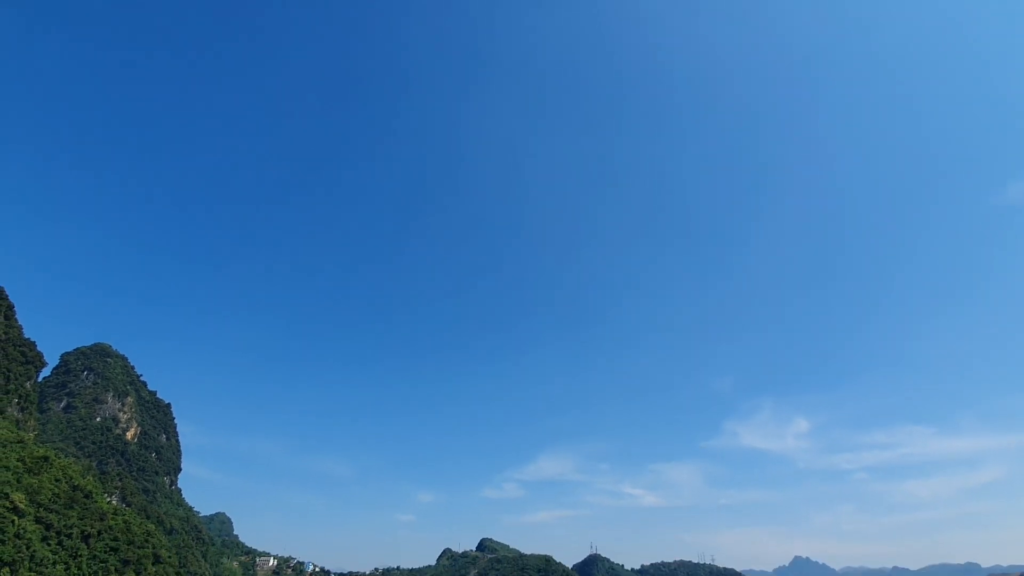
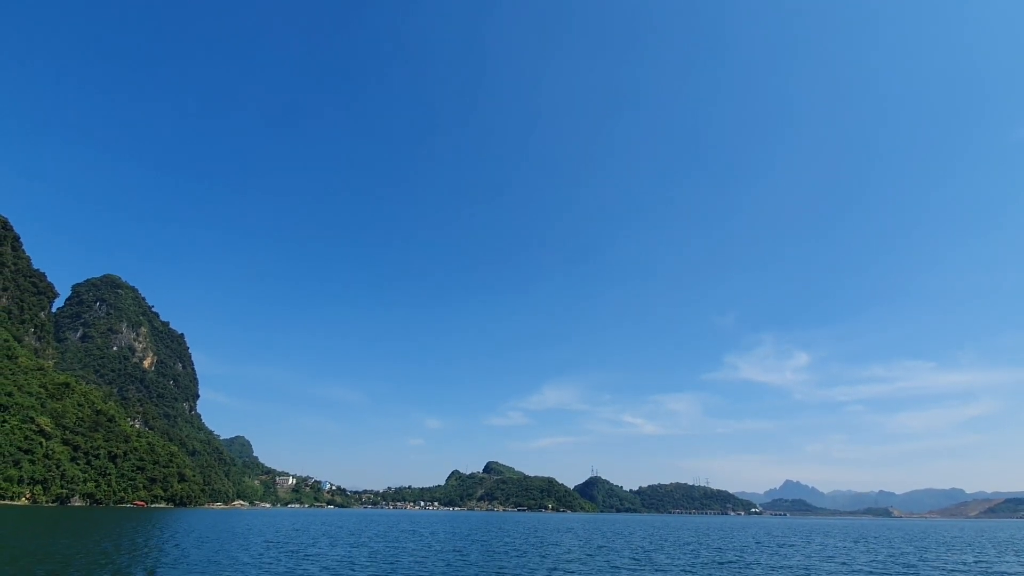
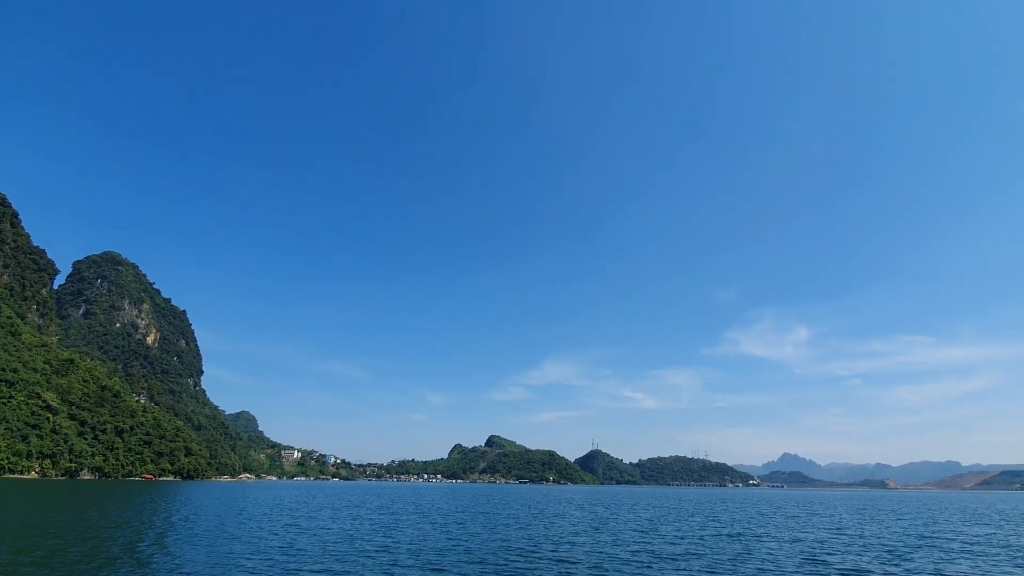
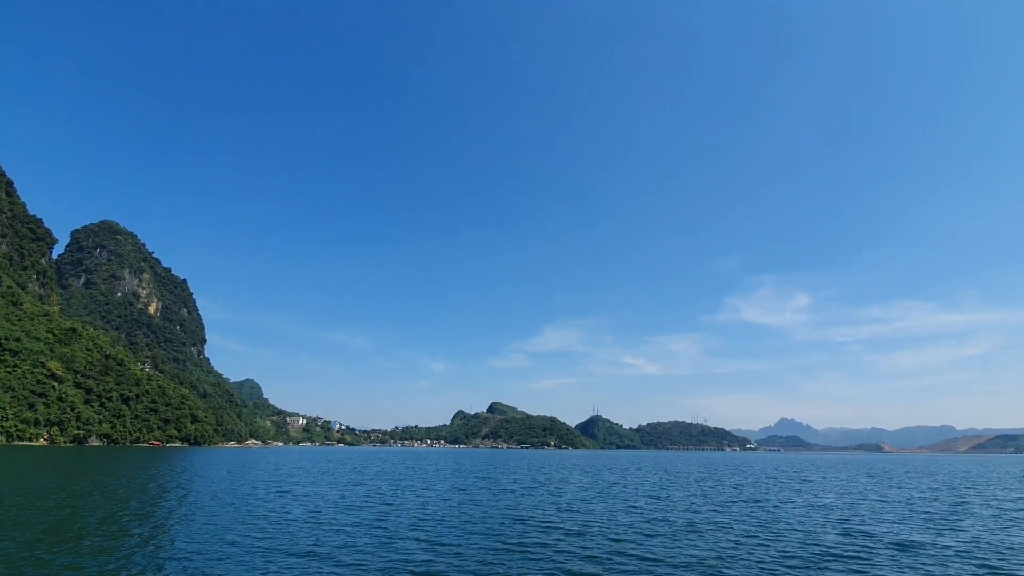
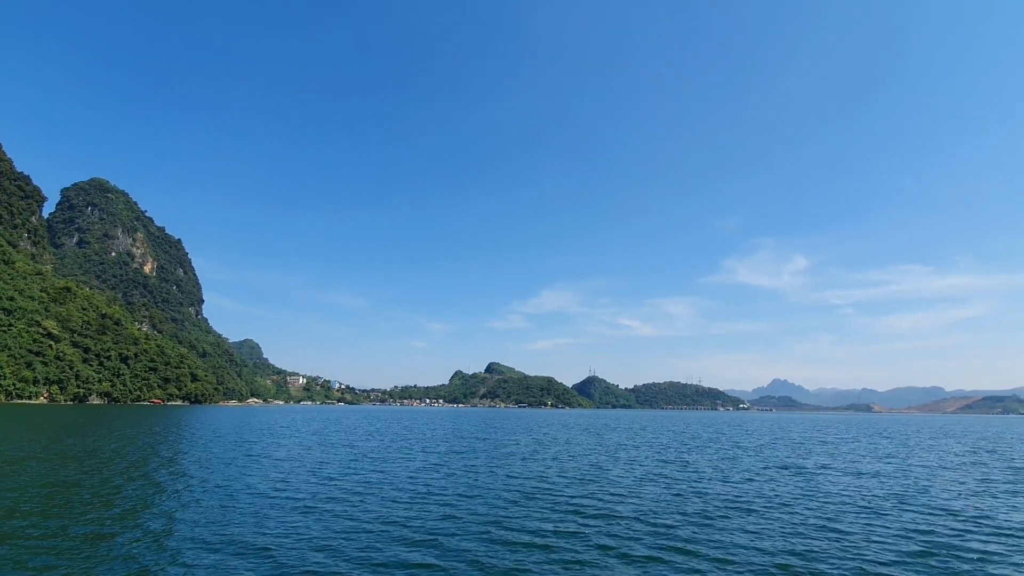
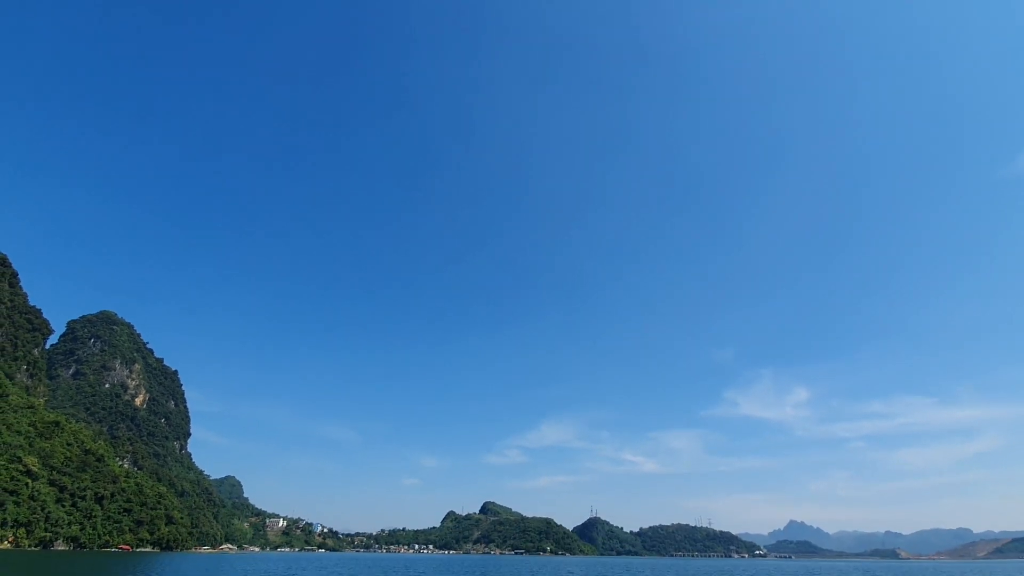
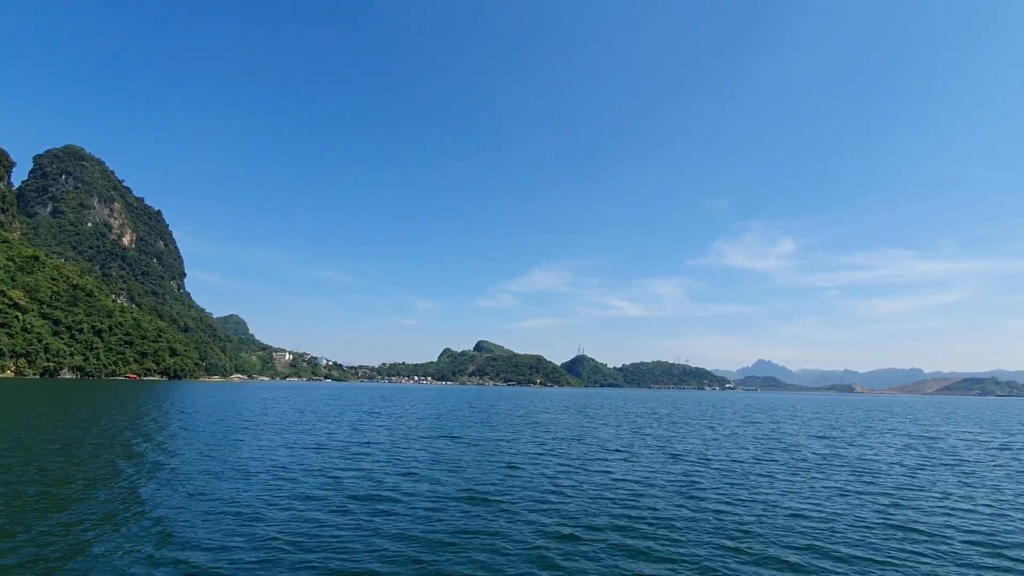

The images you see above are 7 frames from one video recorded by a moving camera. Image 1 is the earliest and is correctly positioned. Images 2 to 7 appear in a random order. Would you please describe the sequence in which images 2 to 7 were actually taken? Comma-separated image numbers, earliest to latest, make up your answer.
6, 2, 3, 4, 5, 7
